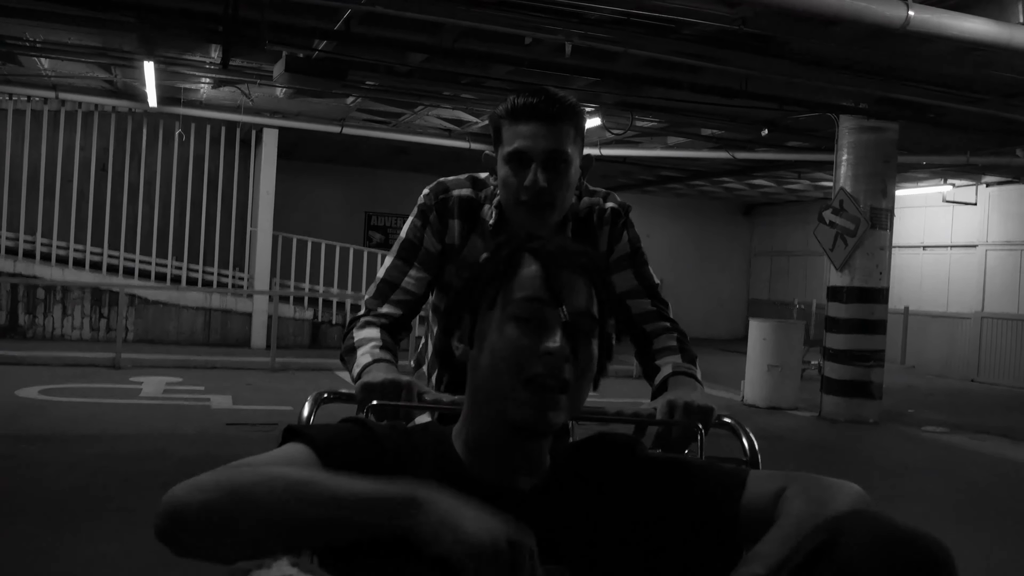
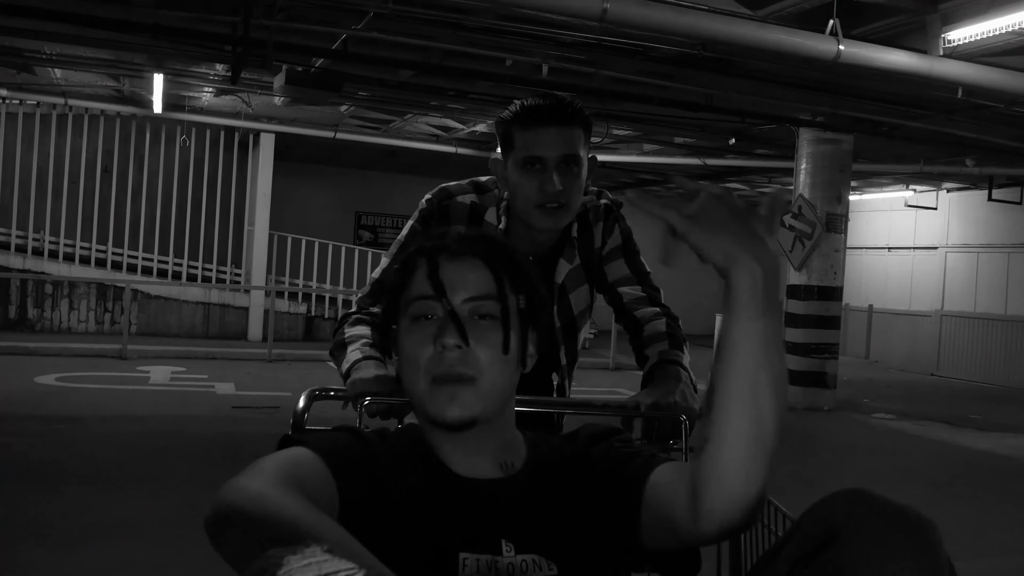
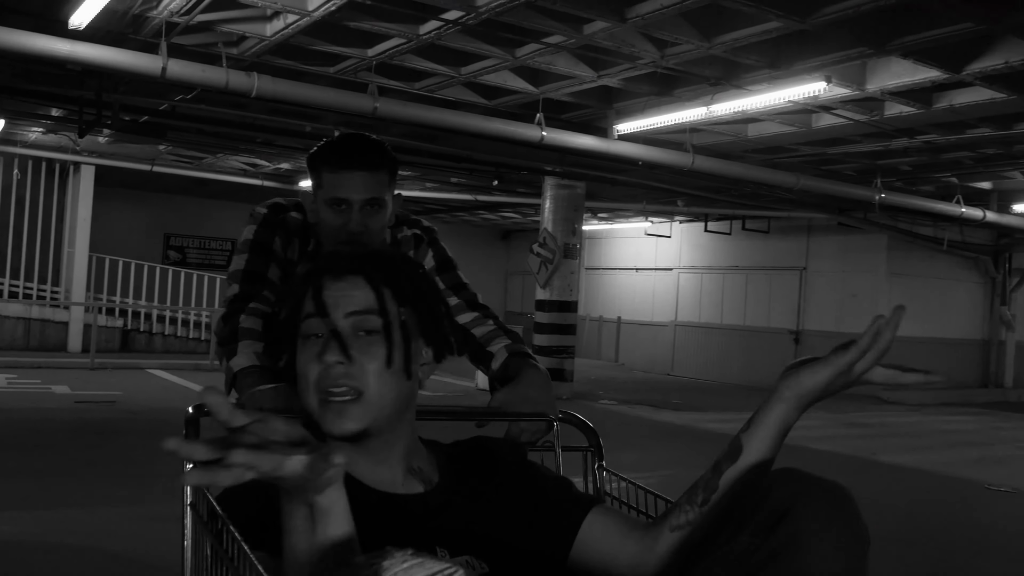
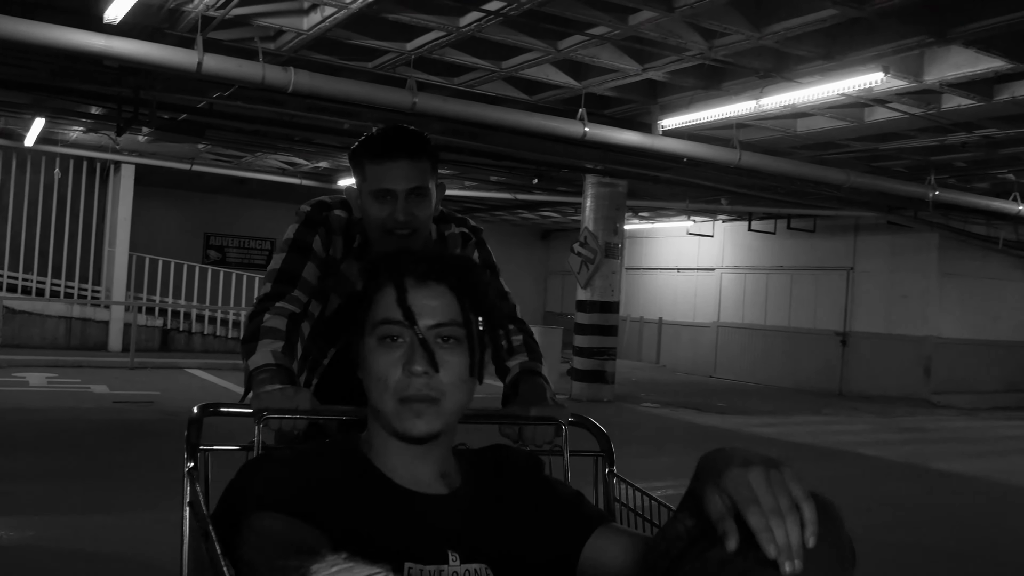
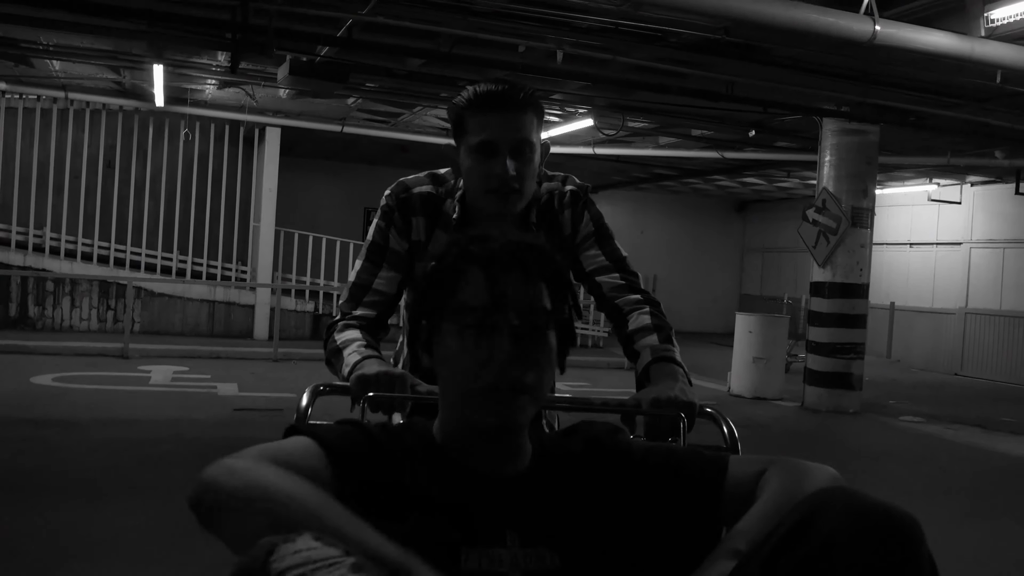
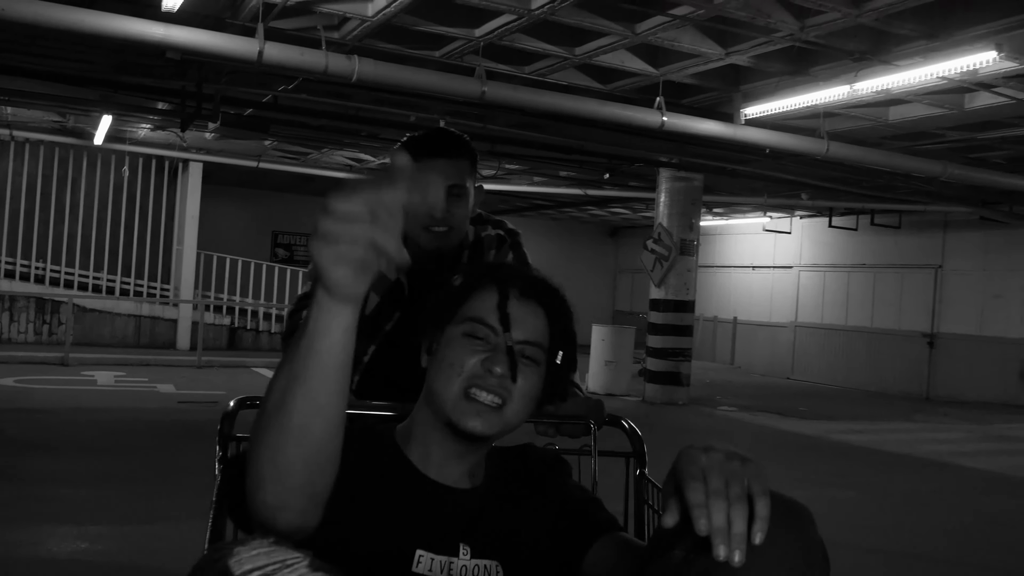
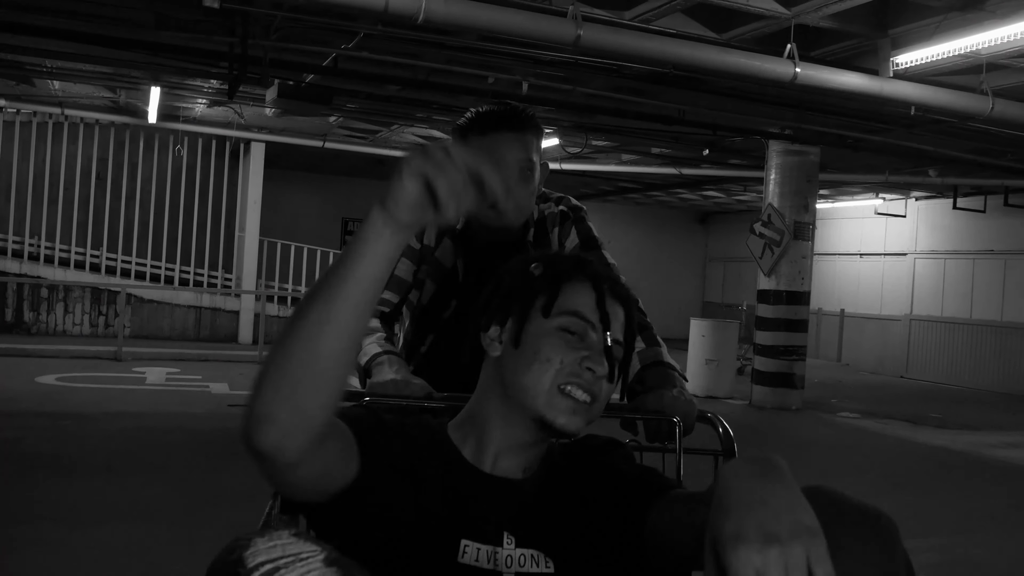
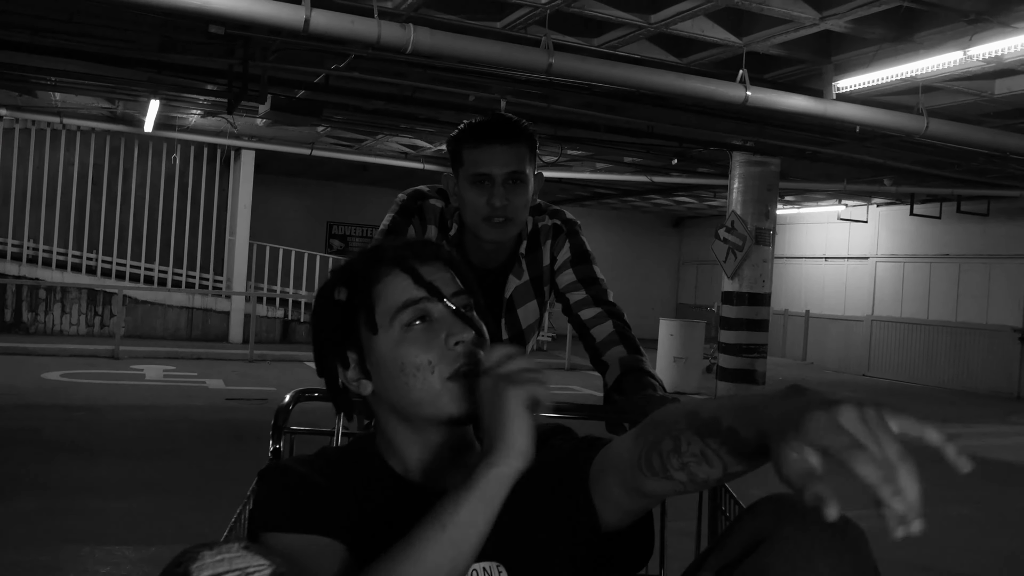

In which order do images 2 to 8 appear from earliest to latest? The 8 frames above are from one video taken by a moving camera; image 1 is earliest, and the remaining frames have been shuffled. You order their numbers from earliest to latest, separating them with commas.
5, 2, 7, 8, 6, 4, 3
